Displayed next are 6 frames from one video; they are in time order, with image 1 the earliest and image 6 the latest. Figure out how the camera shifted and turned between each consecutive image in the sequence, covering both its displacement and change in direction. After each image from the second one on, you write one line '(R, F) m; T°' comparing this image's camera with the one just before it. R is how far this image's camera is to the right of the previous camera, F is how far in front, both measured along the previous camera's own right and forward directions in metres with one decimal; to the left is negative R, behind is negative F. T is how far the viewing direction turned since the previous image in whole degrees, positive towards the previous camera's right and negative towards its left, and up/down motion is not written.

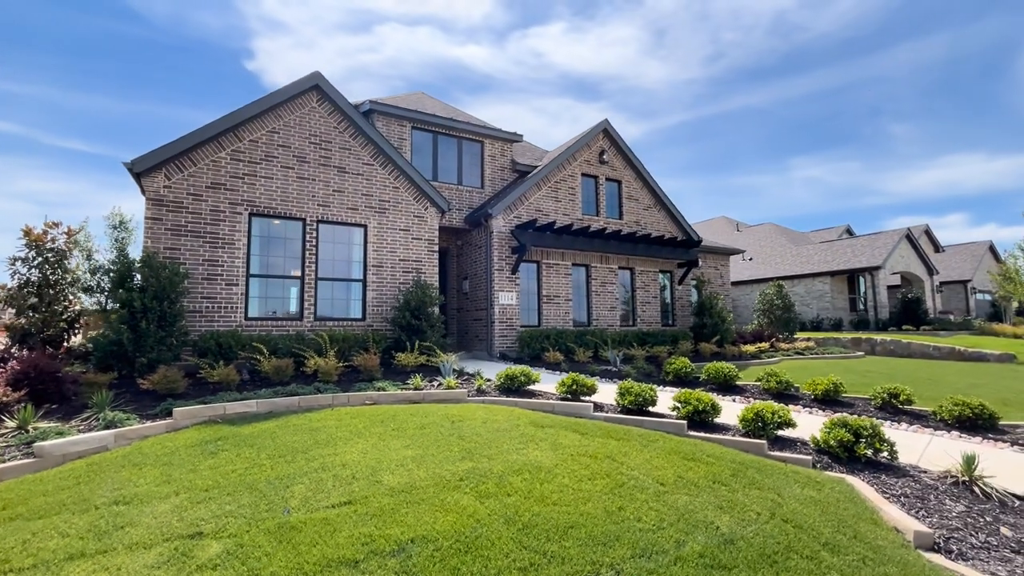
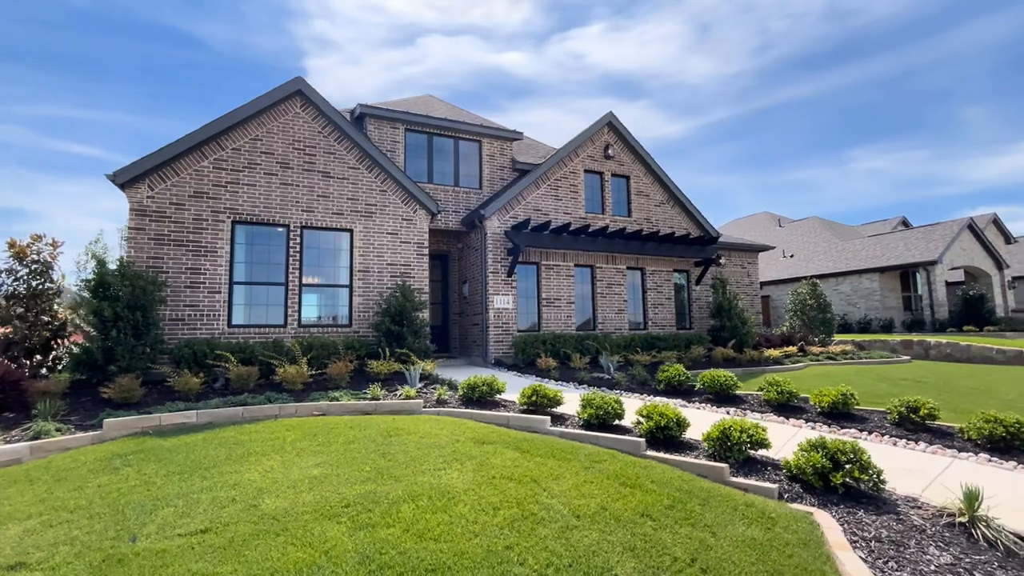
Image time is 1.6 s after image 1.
(+1.4, +0.6) m; -5°
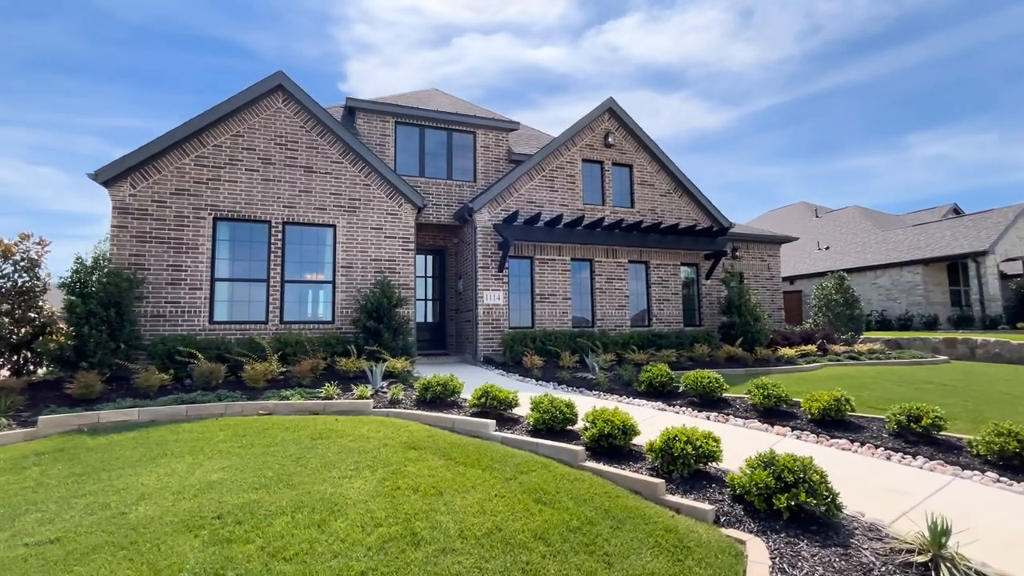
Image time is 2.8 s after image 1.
(+1.2, +0.5) m; -4°
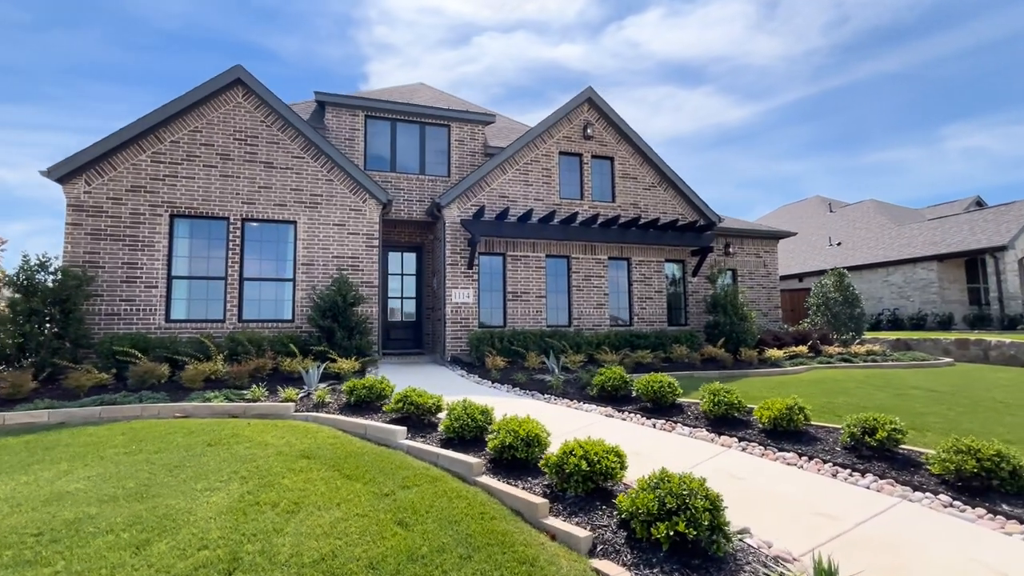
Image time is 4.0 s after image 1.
(+1.3, +0.5) m; -2°
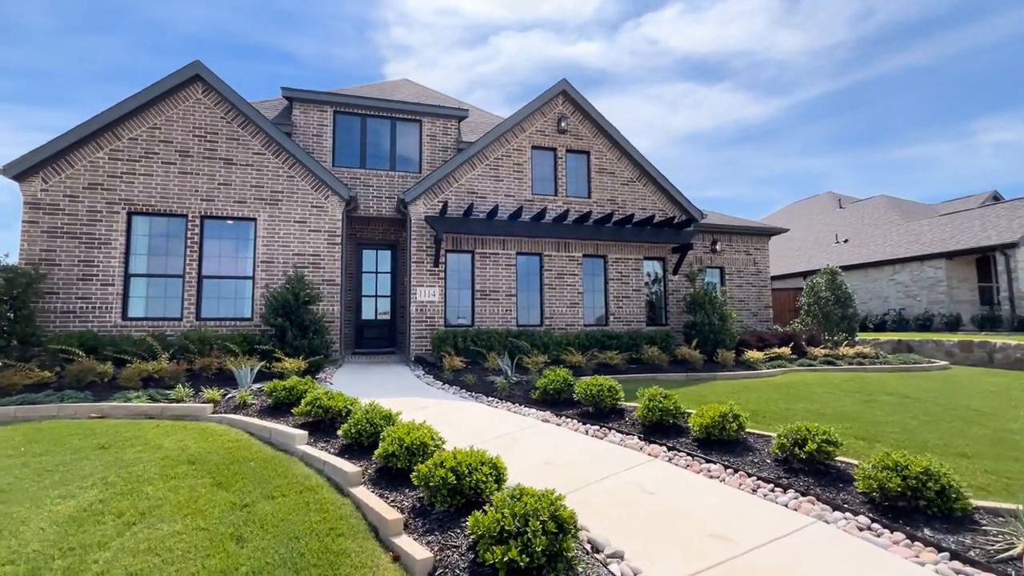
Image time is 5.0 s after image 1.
(+1.3, +0.4) m; -2°
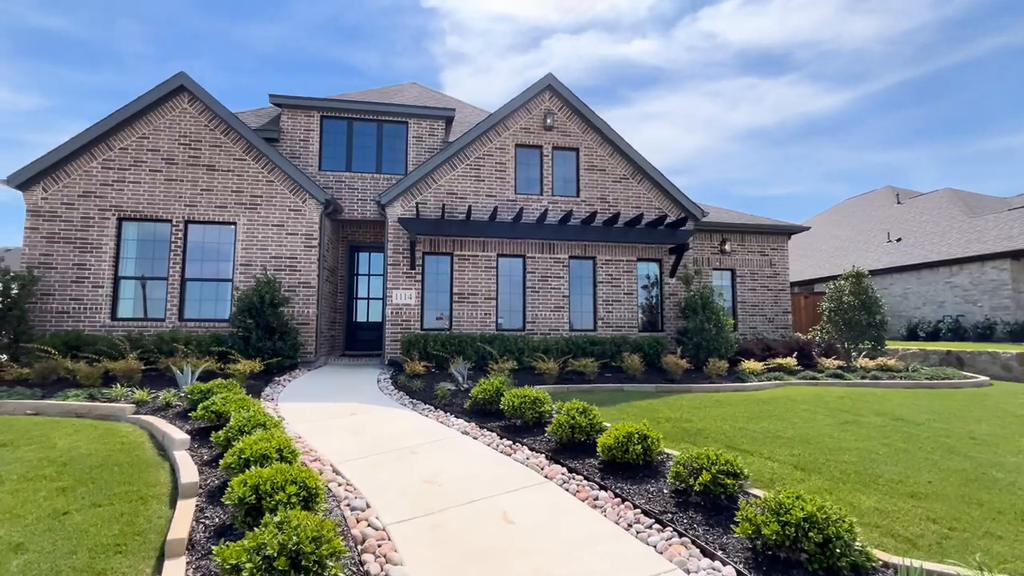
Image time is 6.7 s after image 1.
(+1.9, +0.5) m; -6°
